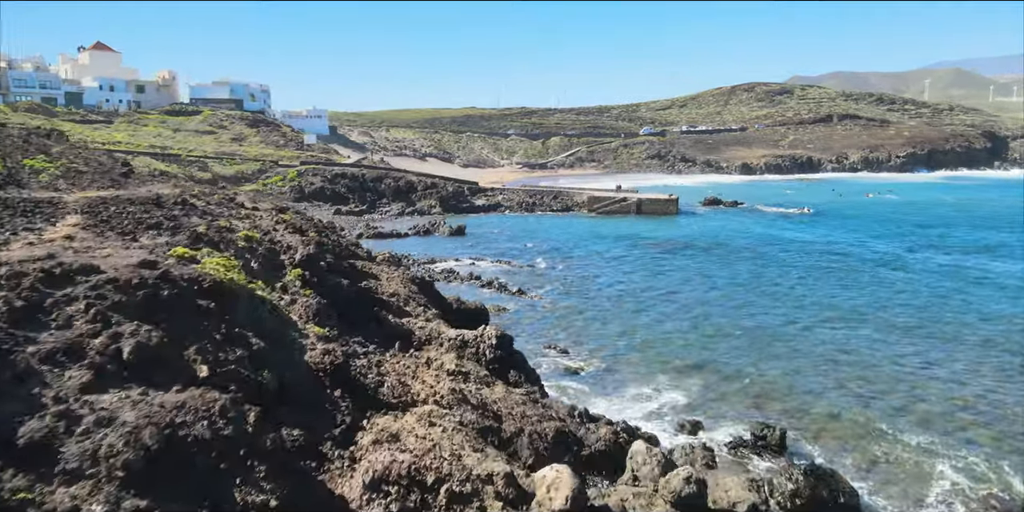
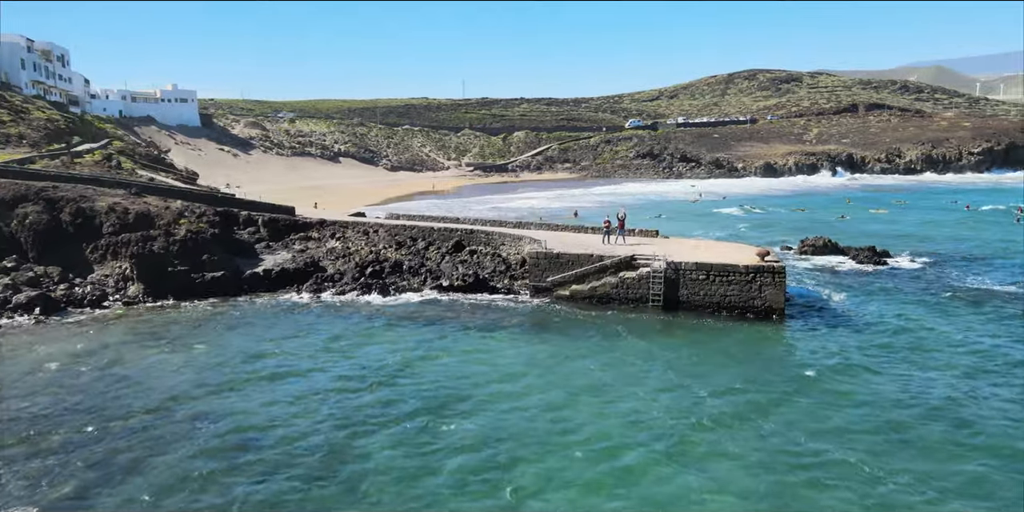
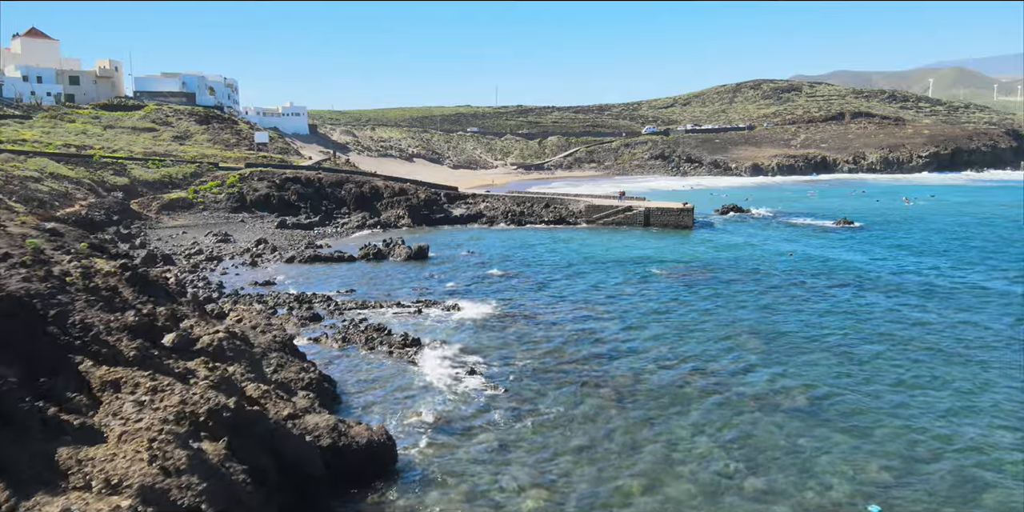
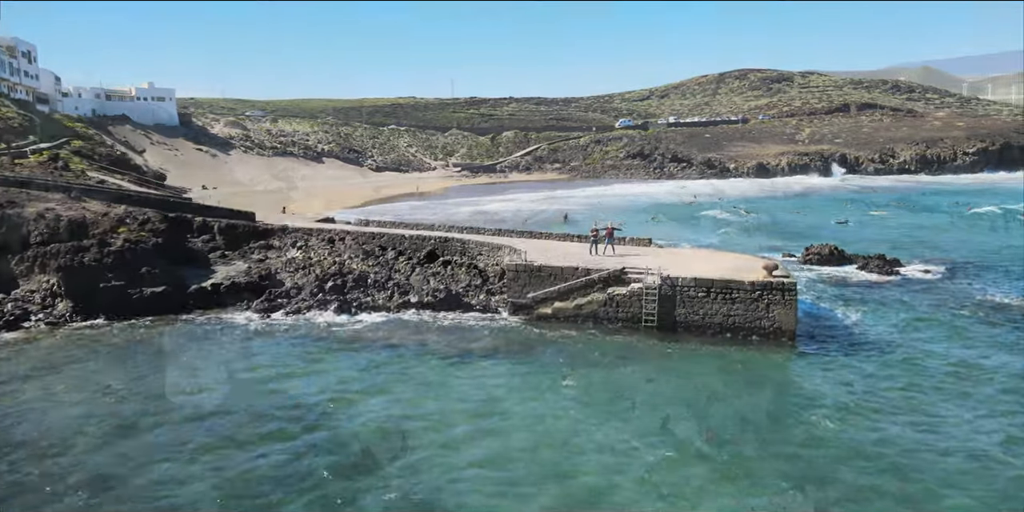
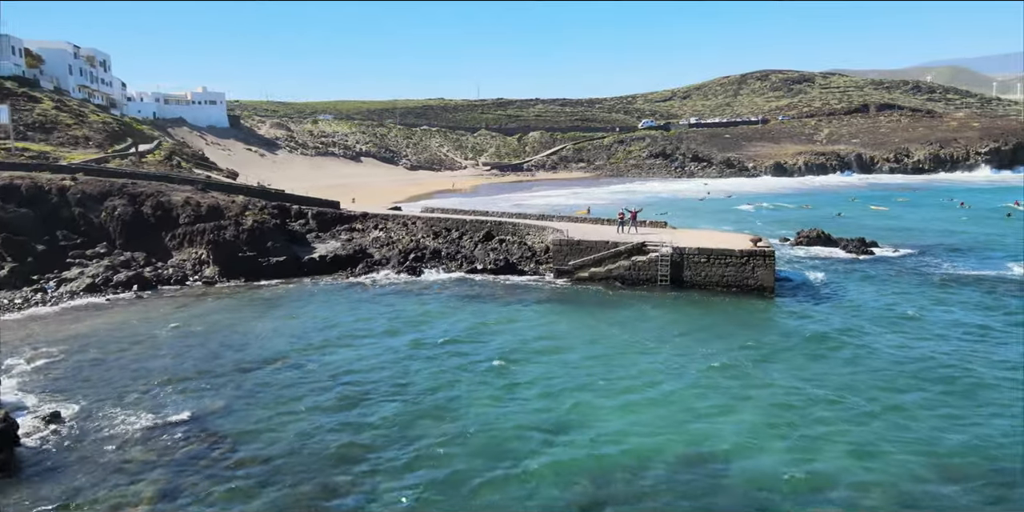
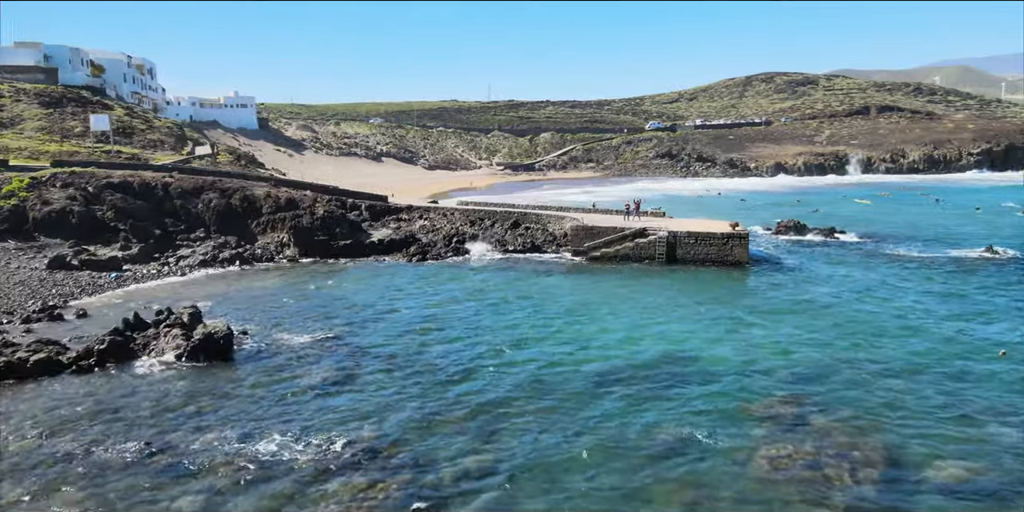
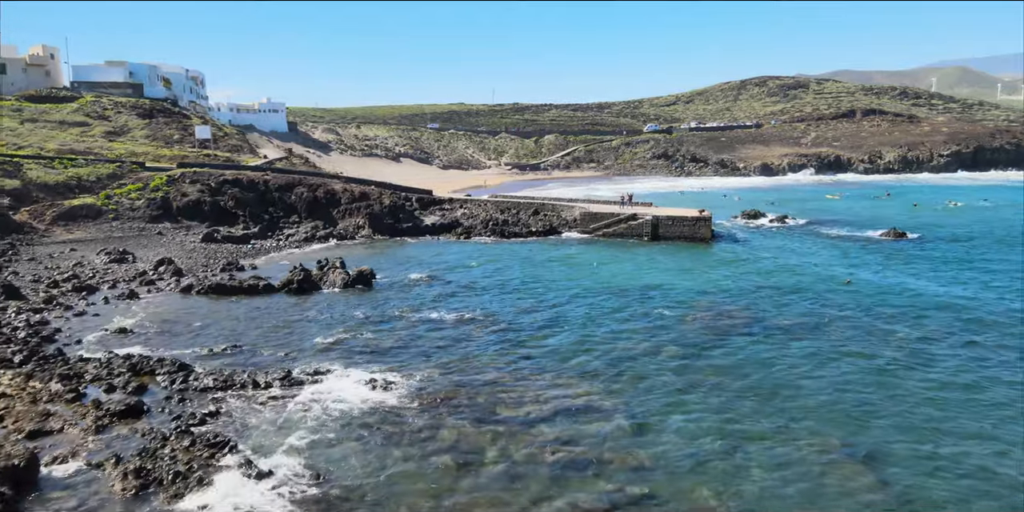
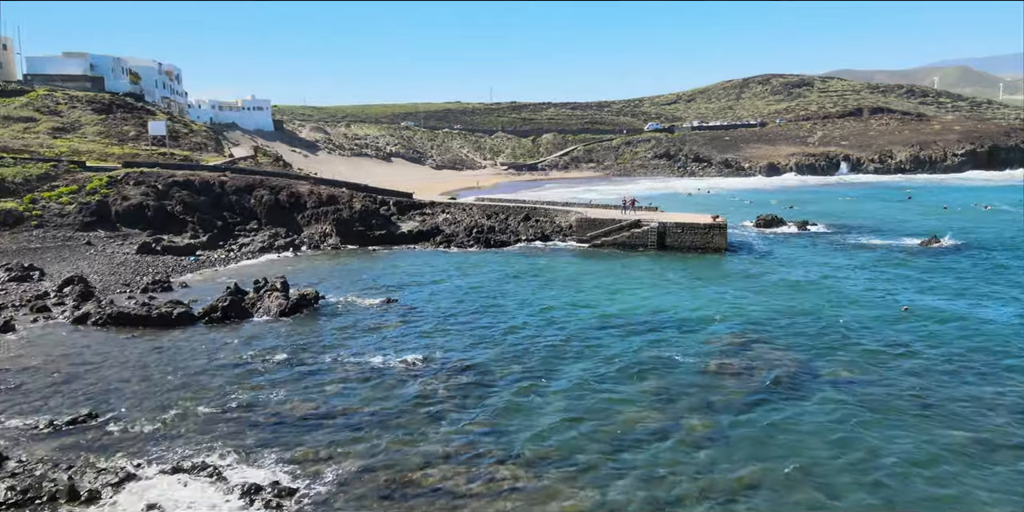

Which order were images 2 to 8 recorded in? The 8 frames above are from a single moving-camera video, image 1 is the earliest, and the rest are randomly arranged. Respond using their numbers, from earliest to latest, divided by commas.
3, 7, 8, 6, 5, 2, 4
